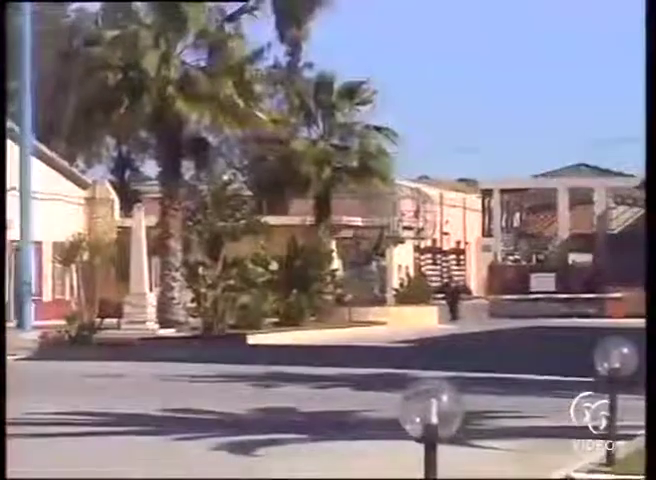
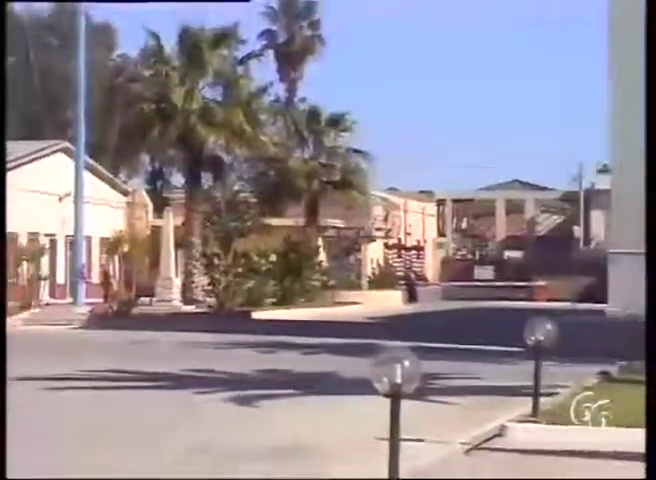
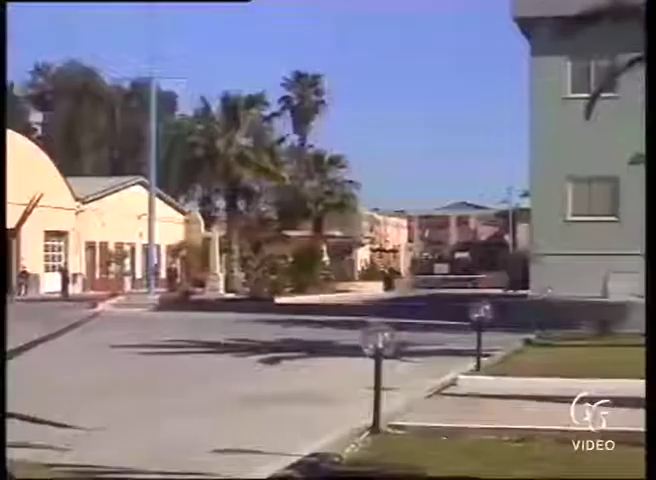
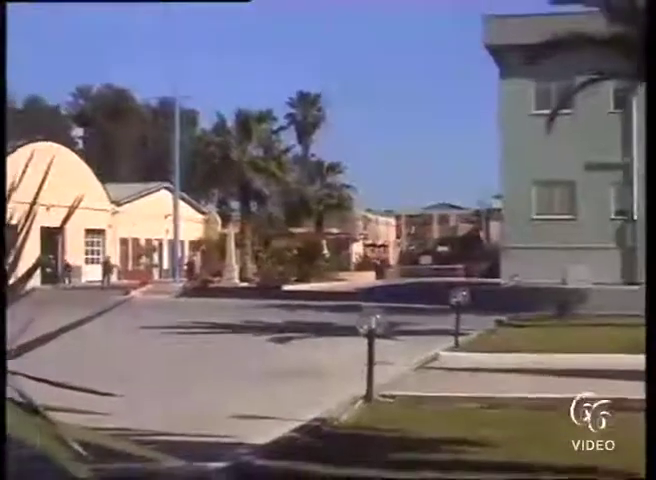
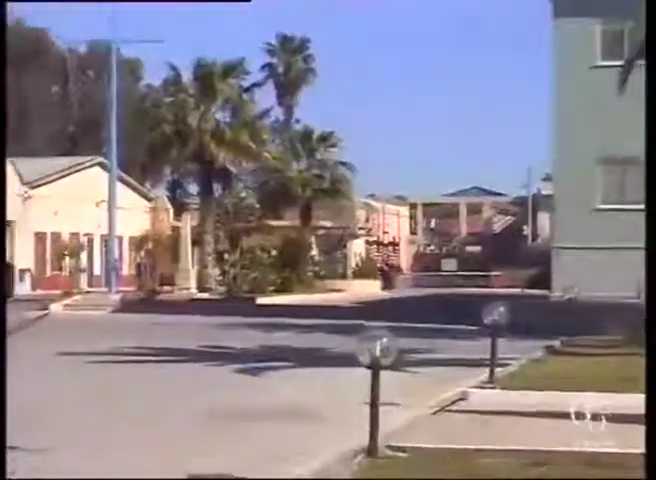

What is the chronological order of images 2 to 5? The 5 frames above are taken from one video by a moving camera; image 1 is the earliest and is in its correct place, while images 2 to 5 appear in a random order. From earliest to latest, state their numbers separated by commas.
2, 5, 3, 4
